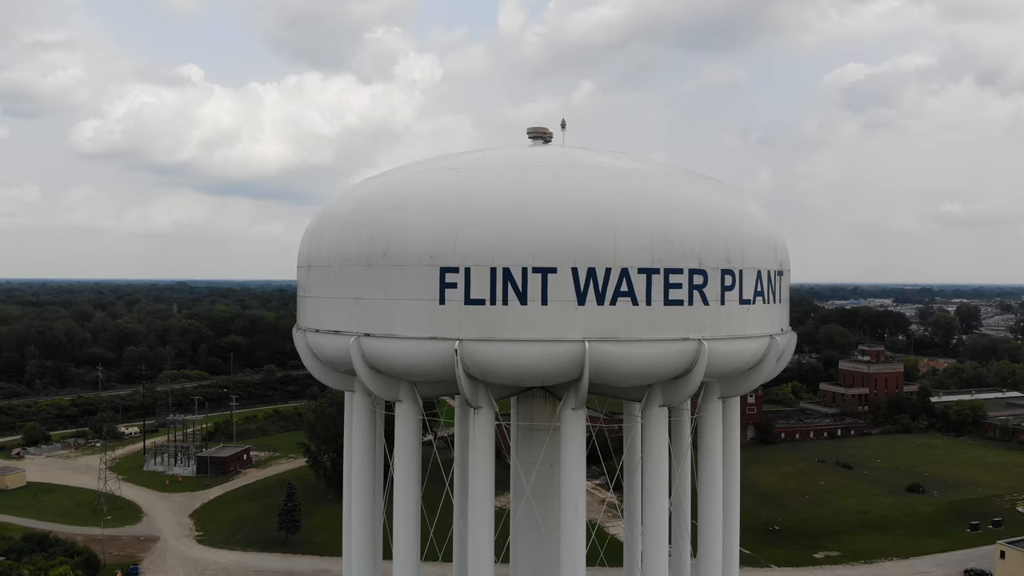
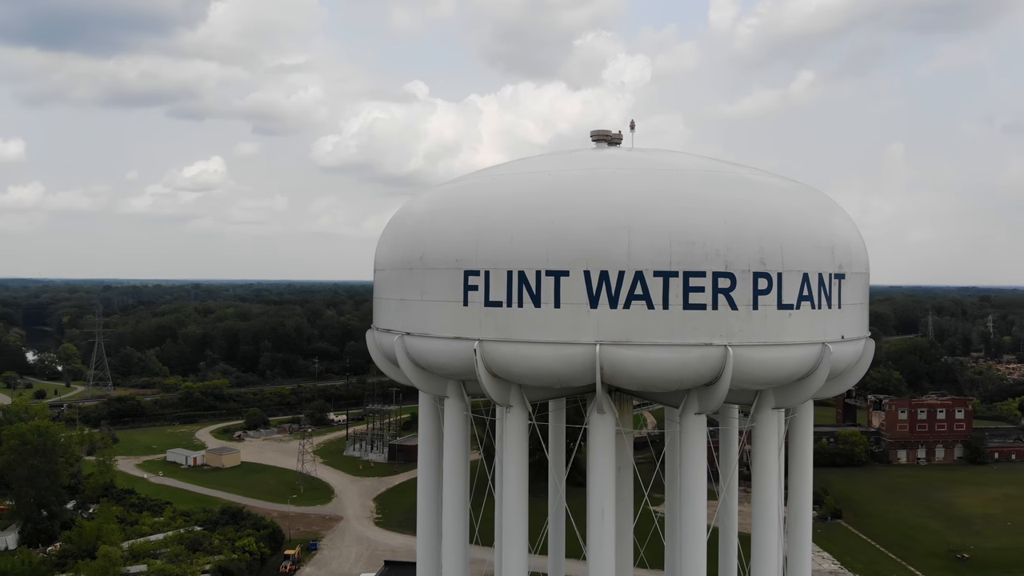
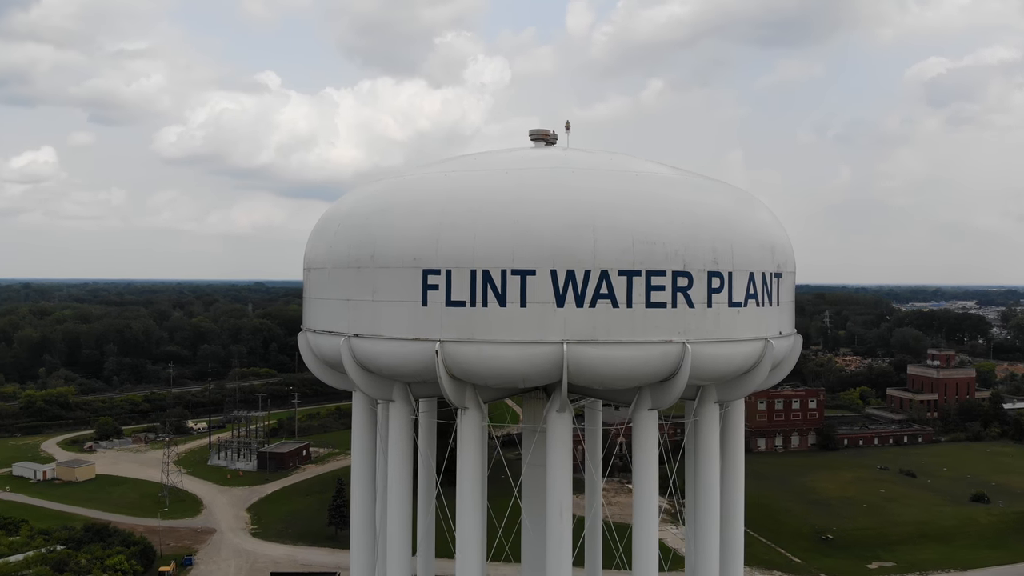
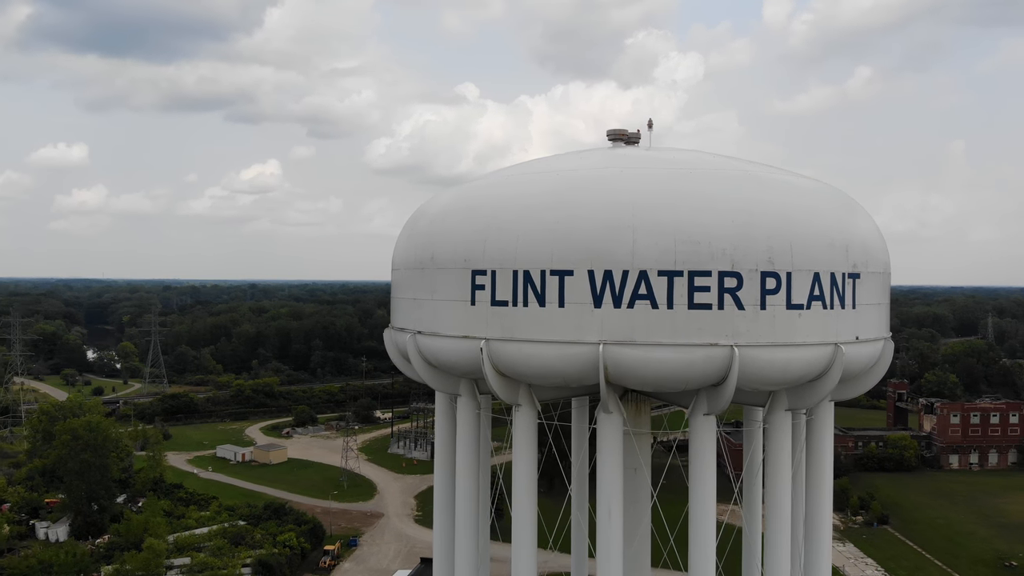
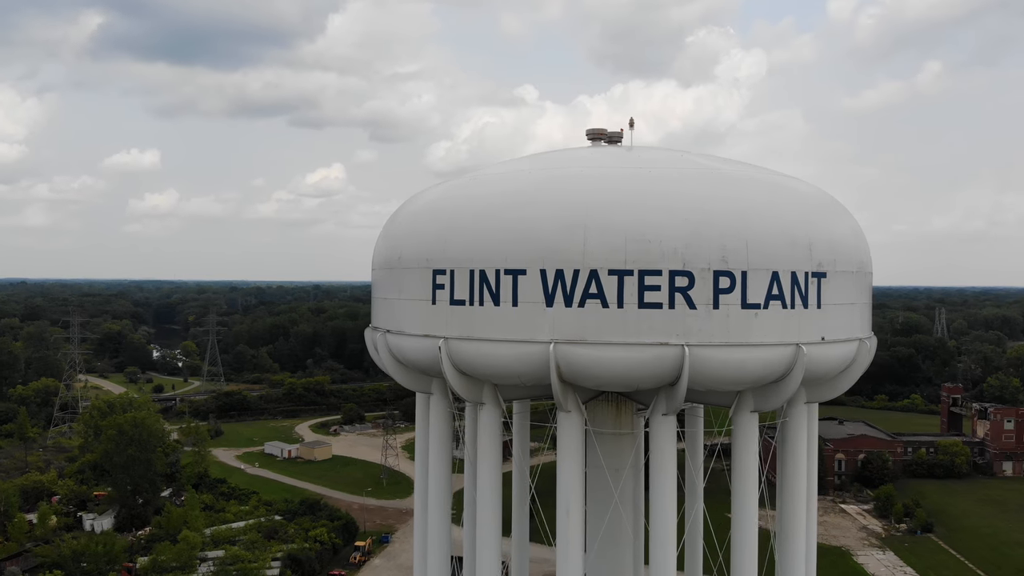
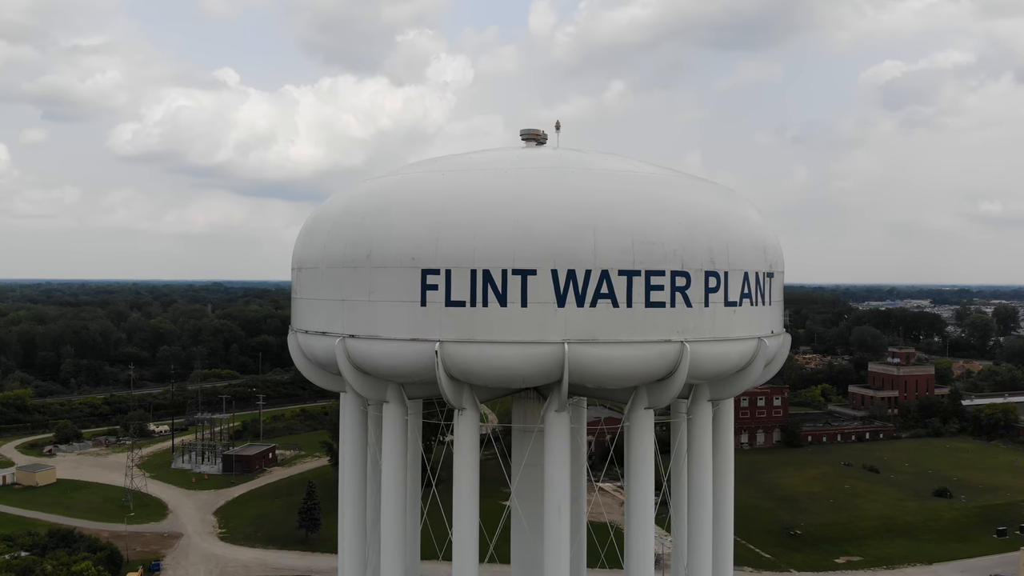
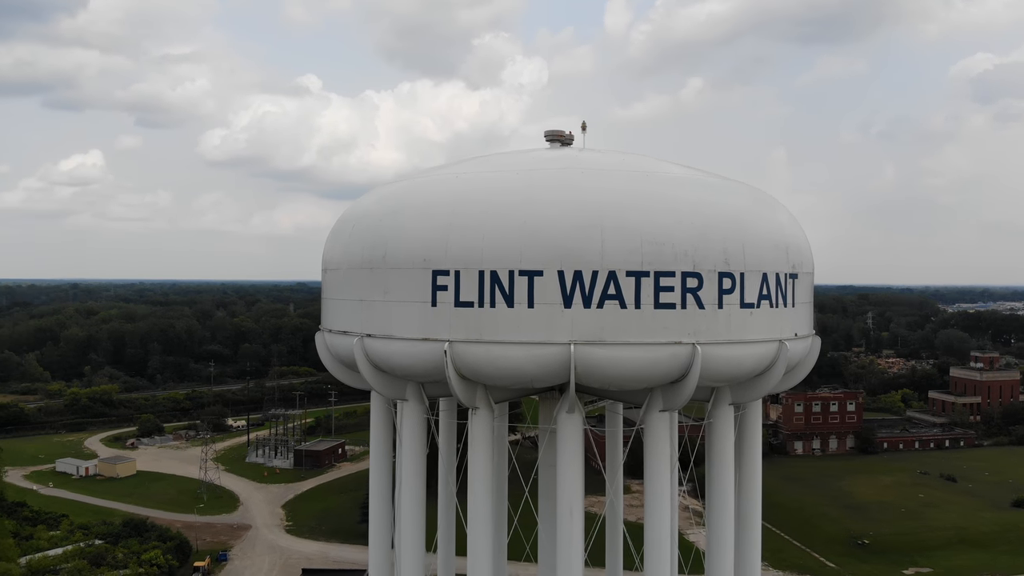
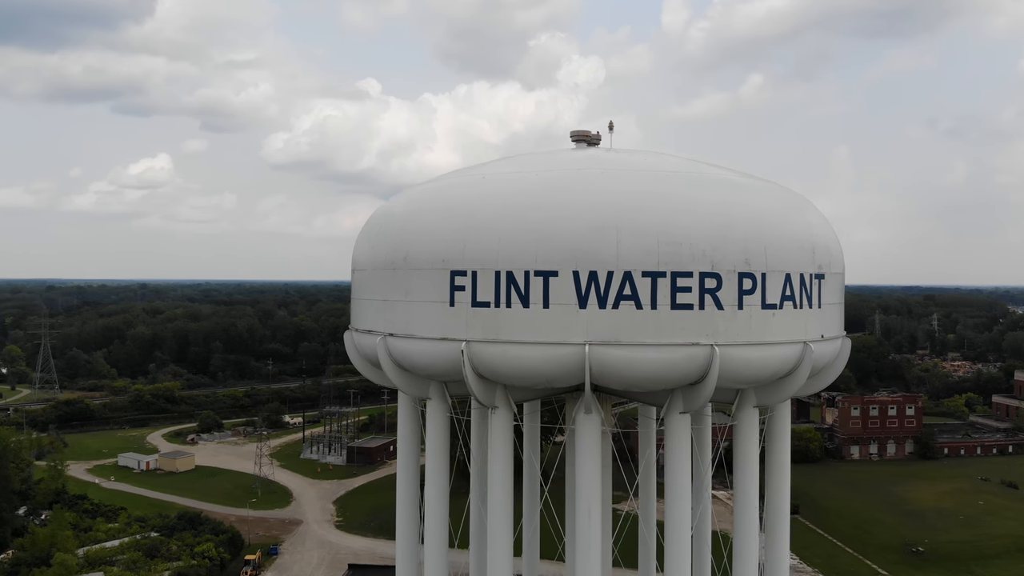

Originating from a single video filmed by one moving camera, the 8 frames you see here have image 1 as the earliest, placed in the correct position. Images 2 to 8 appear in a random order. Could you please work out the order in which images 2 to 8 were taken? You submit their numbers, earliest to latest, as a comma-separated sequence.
6, 3, 7, 8, 2, 4, 5
